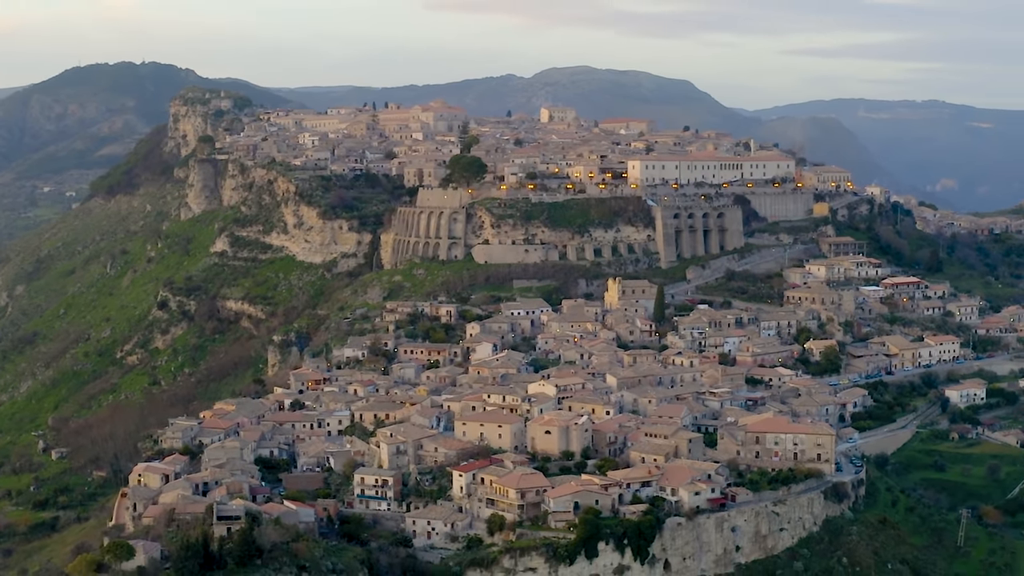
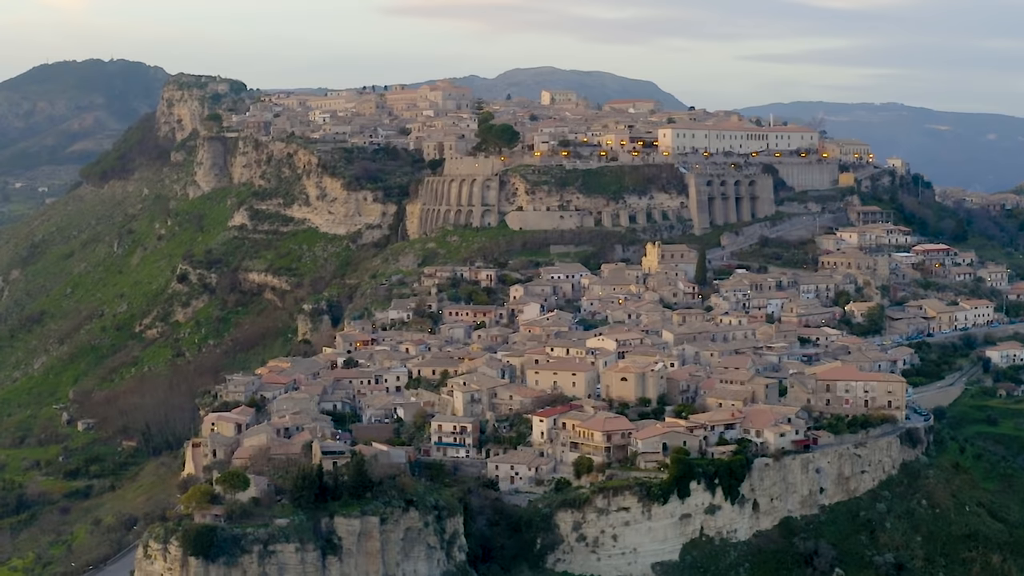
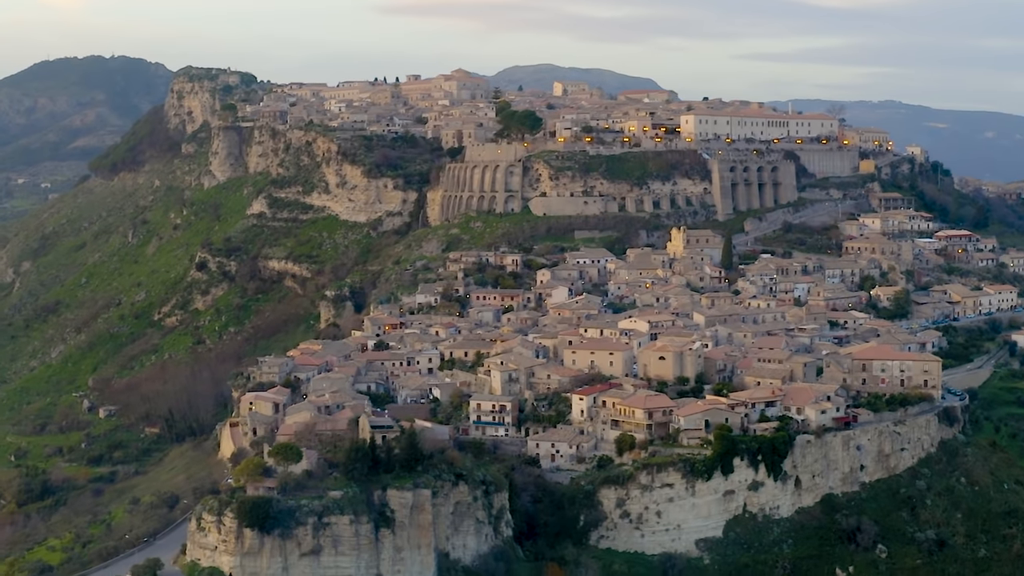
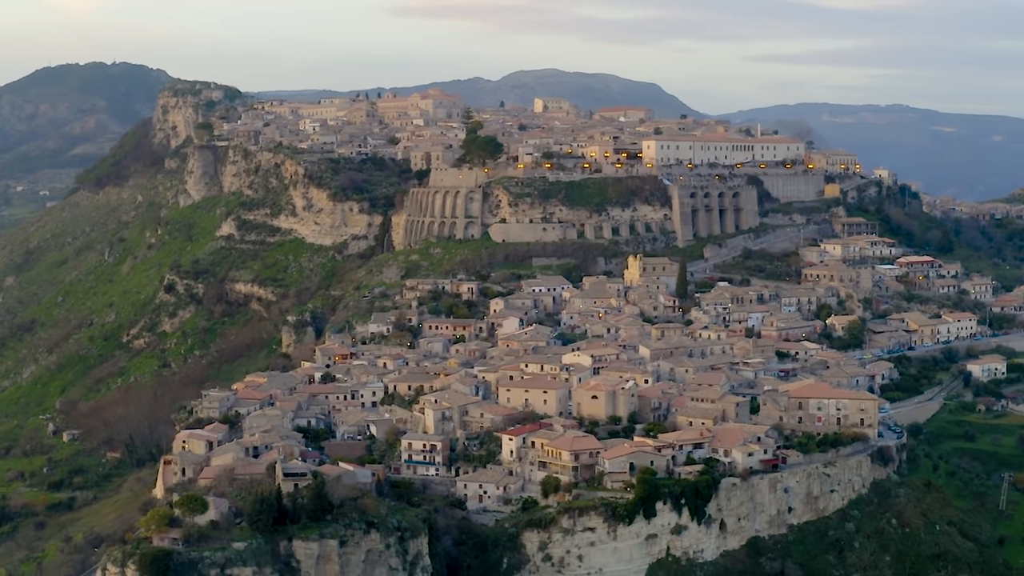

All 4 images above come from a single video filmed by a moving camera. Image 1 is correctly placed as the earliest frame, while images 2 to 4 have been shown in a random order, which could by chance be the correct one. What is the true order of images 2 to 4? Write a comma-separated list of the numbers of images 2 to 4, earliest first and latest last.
4, 2, 3
